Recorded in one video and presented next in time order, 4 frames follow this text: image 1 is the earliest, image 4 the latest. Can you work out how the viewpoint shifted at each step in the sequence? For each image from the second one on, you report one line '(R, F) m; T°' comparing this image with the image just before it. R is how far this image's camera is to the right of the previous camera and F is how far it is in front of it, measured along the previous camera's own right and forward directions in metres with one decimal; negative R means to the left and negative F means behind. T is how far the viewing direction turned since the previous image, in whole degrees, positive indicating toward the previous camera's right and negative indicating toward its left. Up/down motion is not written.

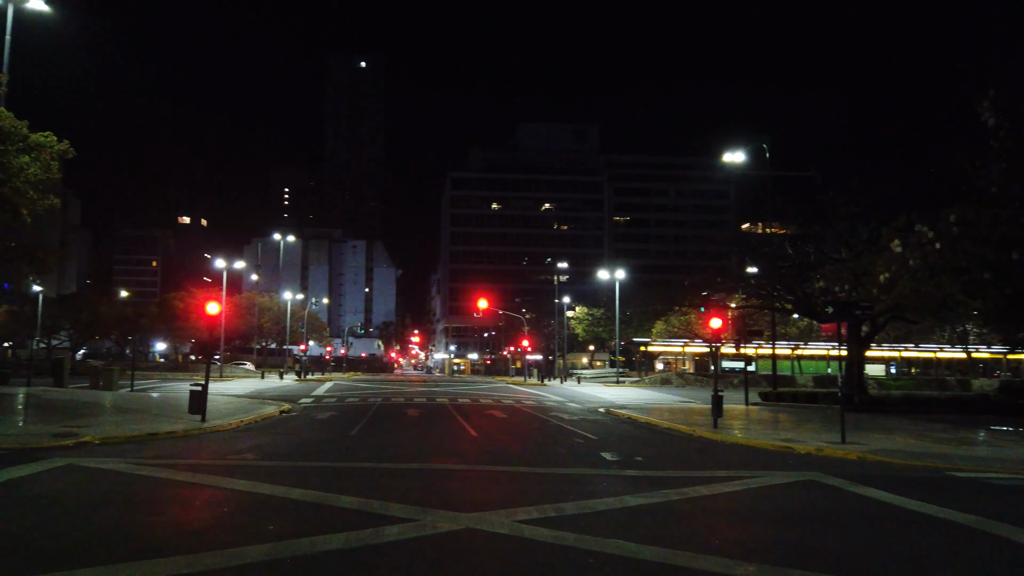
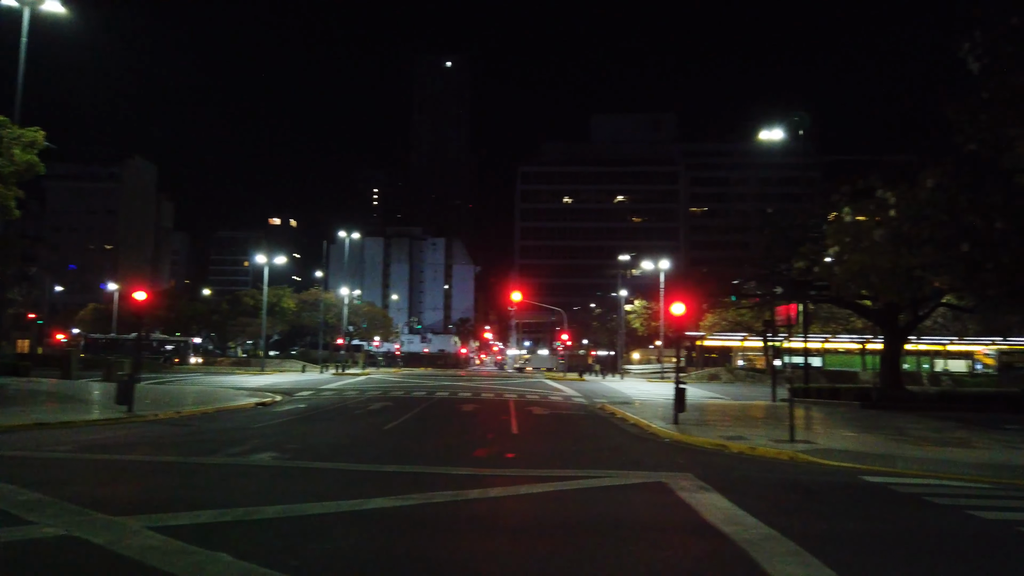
(+3.9, +1.7) m; -7°
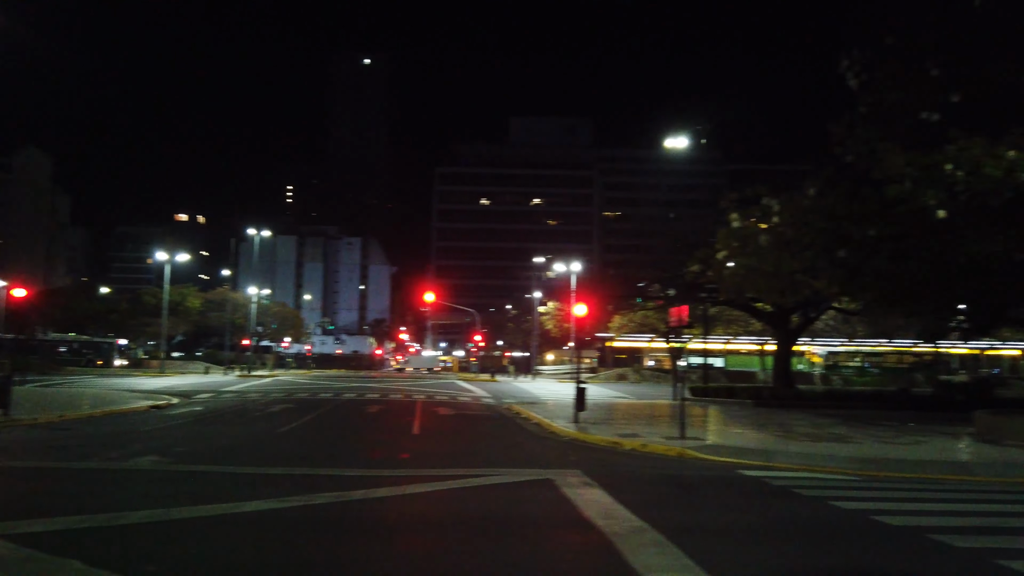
(+0.4, -0.1) m; +6°
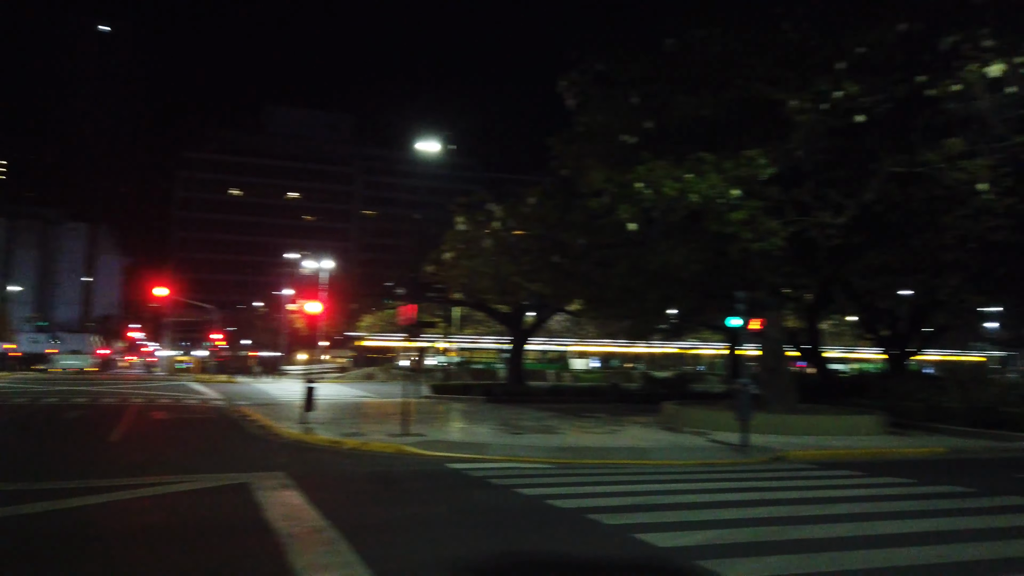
(+0.7, -0.1) m; +18°
